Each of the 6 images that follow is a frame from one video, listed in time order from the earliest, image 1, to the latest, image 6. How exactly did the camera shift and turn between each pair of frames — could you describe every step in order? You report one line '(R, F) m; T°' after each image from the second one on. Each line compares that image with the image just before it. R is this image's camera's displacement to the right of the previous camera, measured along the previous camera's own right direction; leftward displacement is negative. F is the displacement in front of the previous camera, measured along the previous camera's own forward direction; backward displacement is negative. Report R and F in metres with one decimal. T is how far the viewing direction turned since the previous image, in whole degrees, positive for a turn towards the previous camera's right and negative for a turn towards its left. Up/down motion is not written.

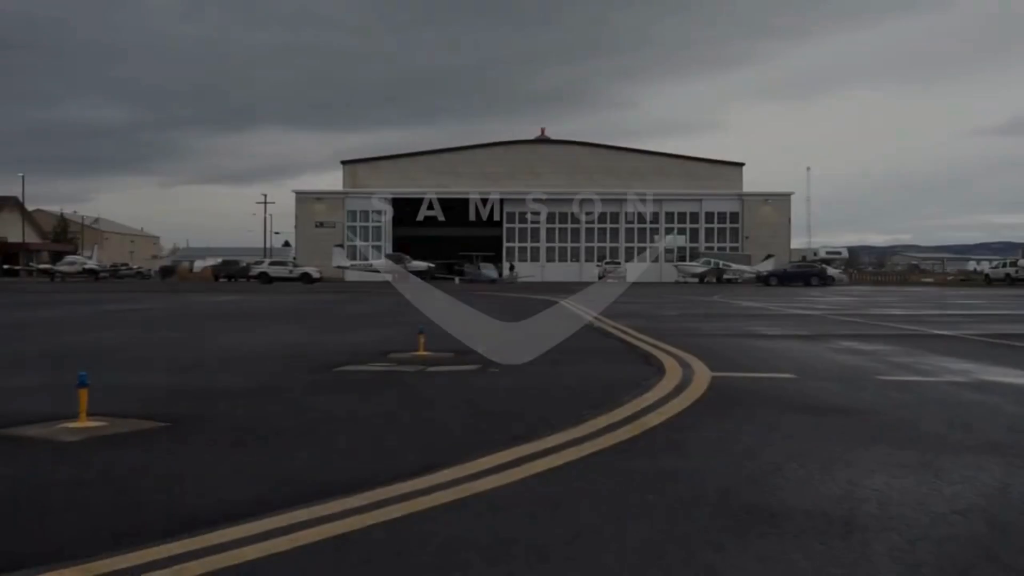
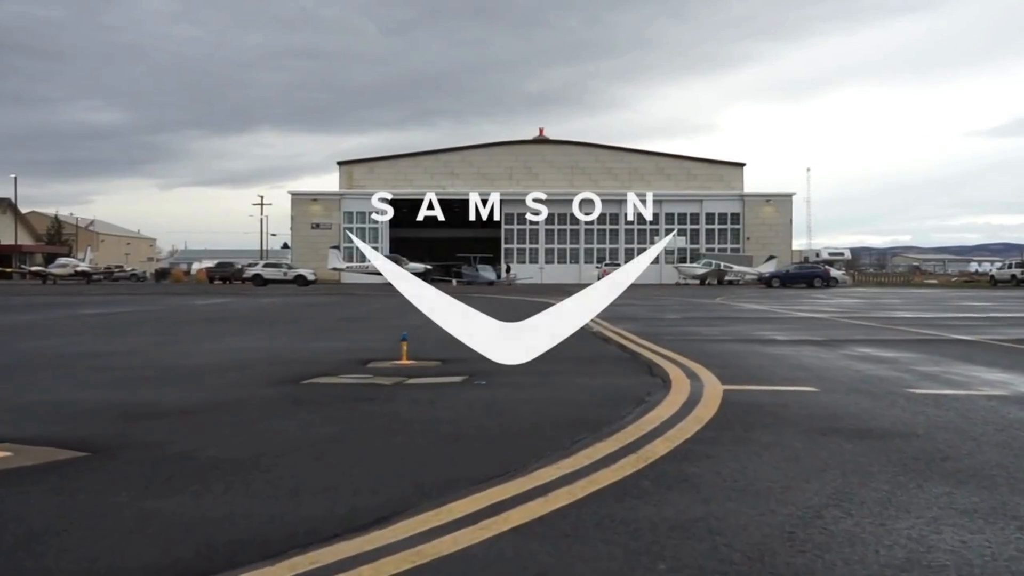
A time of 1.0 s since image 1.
(+0.1, +1.1) m; 0°
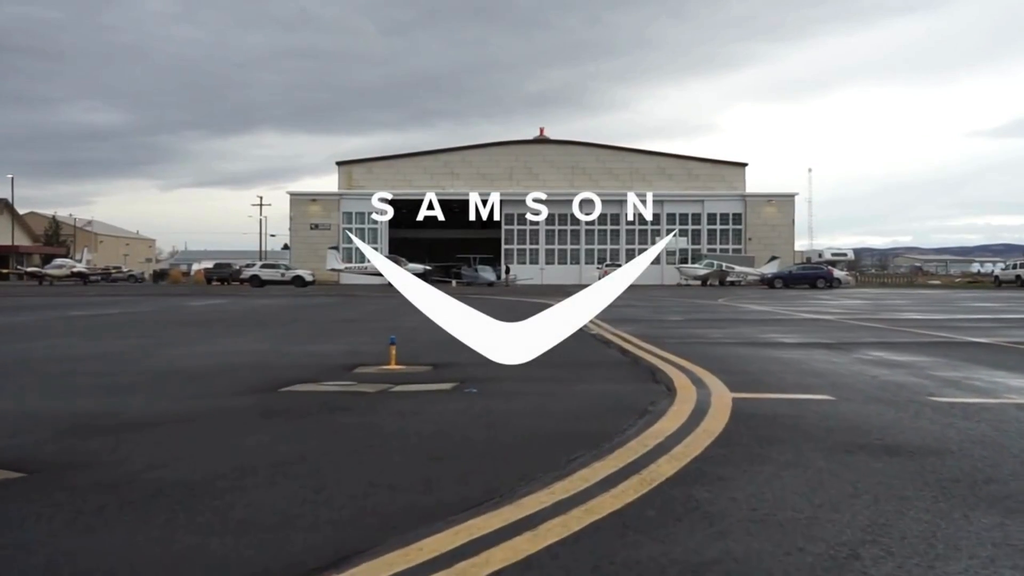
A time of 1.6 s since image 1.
(+0.1, +0.7) m; 0°
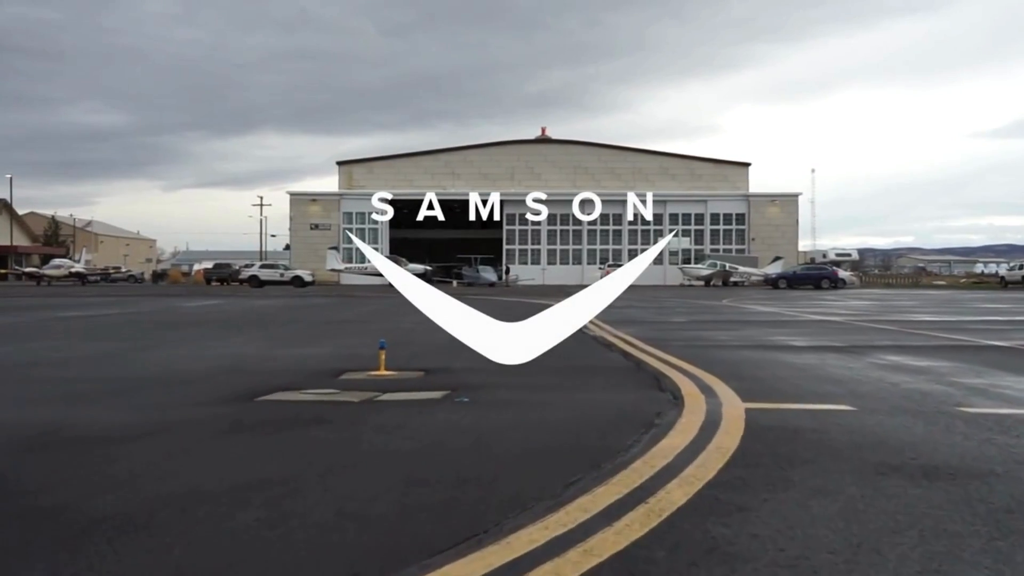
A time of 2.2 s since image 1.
(+0.1, +0.7) m; 0°
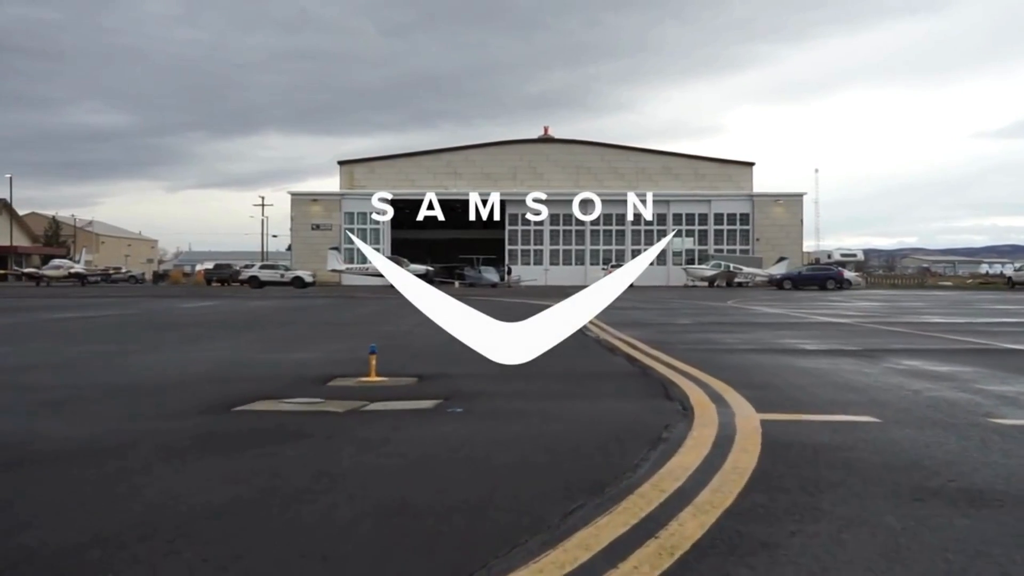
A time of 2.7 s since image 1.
(+0.1, +0.6) m; 0°
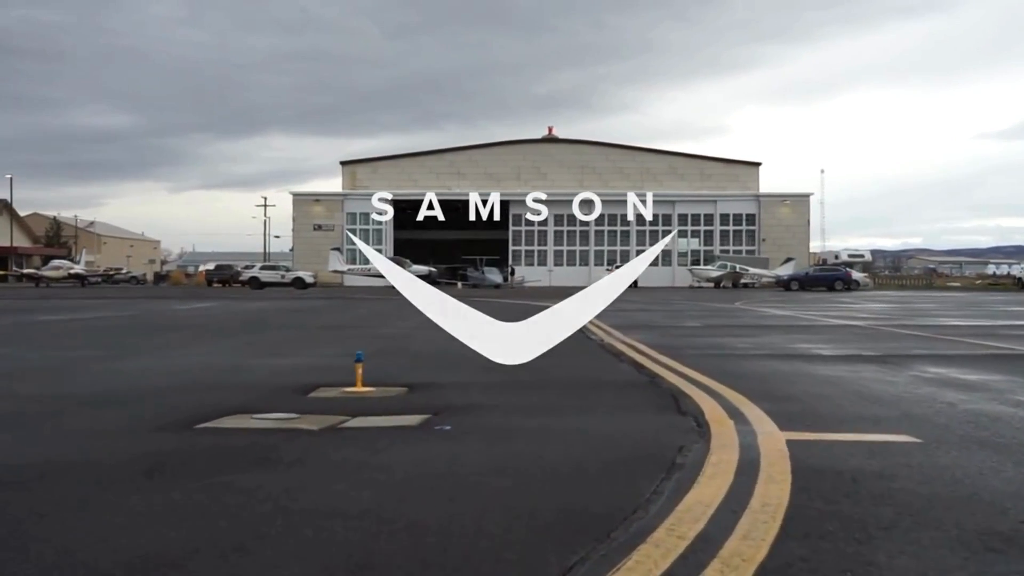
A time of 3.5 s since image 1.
(+0.1, +0.8) m; 0°
